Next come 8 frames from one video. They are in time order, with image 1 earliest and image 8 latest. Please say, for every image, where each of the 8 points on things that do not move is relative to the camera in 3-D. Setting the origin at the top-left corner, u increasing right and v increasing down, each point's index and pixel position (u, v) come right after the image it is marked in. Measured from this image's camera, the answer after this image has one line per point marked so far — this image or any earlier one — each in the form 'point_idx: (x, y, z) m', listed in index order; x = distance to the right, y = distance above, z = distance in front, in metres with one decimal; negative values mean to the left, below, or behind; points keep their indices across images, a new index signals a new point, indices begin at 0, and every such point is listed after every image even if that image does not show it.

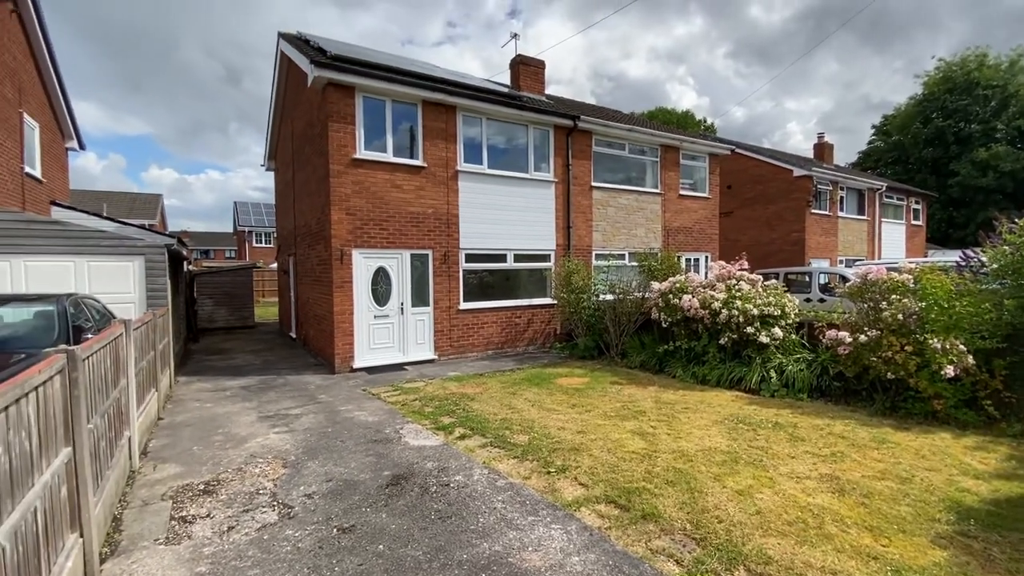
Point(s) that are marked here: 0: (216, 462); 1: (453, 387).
0: (-3.2, -1.9, +5.2) m
1: (-1.0, -1.7, +8.2) m
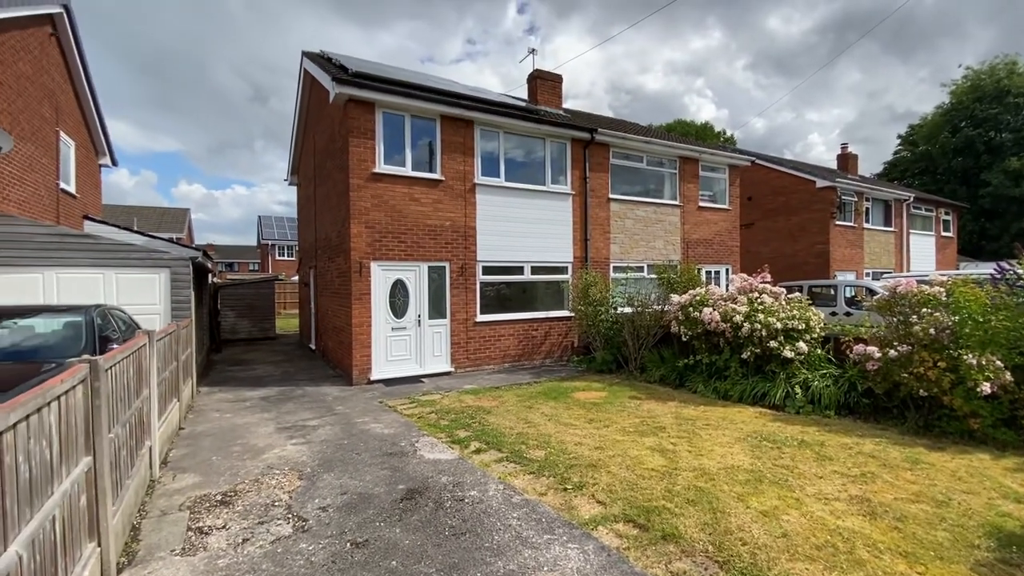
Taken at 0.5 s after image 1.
0: (-3.0, -2.0, +5.2) m
1: (-0.7, -1.9, +8.2) m
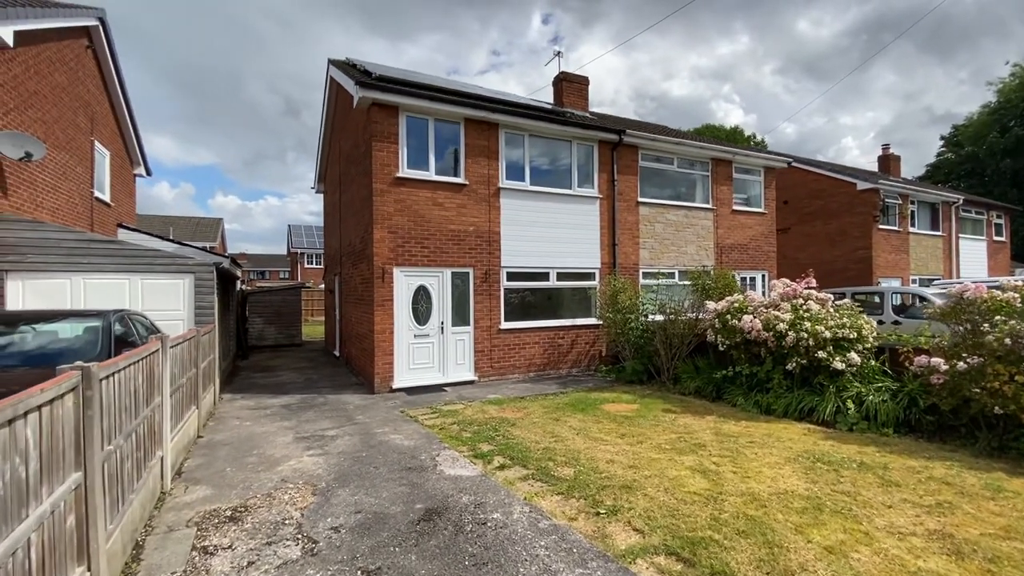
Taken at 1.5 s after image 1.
0: (-2.8, -2.1, +5.0) m
1: (-0.3, -2.0, +7.8) m
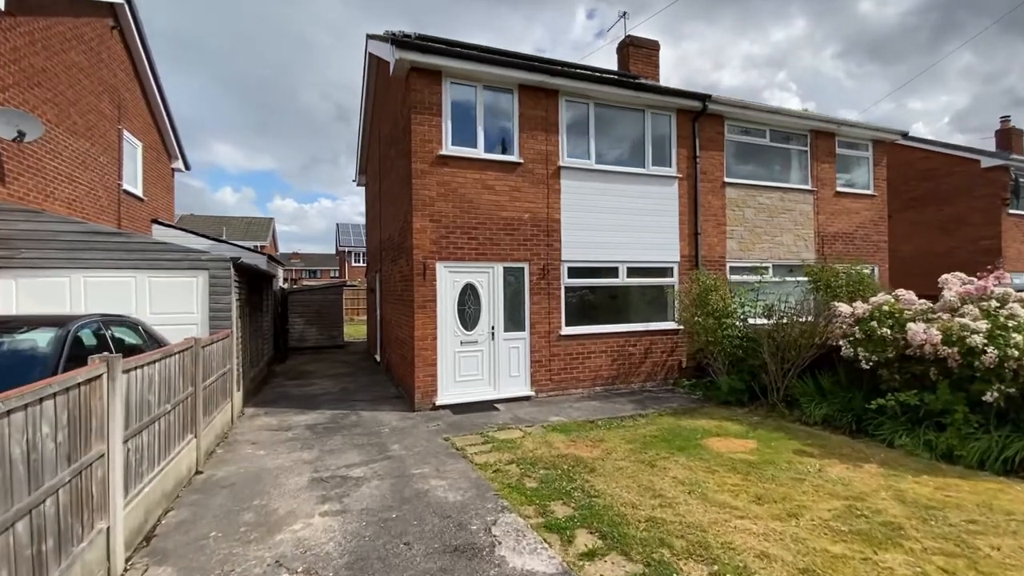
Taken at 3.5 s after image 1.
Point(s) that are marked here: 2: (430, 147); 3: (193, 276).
0: (-2.1, -2.1, +3.5) m
1: (+0.6, -2.0, +6.1) m
2: (-1.4, +2.5, +8.3) m
3: (-5.0, +0.2, +7.5) m
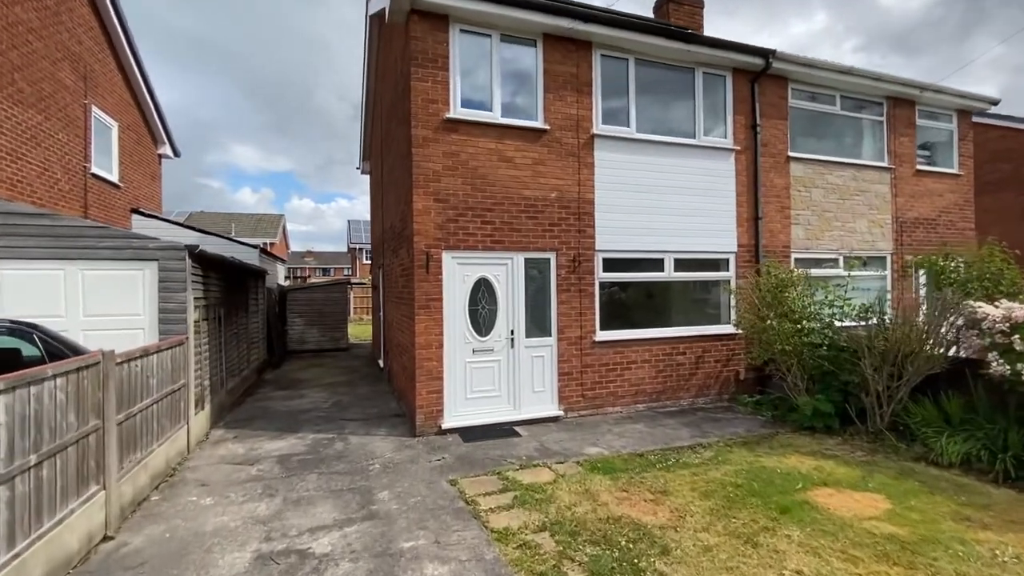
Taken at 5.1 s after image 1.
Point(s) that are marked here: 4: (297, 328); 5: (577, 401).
0: (-1.9, -2.0, +1.9) m
1: (+0.9, -1.9, +4.4) m
2: (-1.1, +2.5, +6.7) m
3: (-4.7, +0.2, +6.0) m
4: (-7.4, -1.4, +16.5) m
5: (+1.0, -1.7, +7.4) m
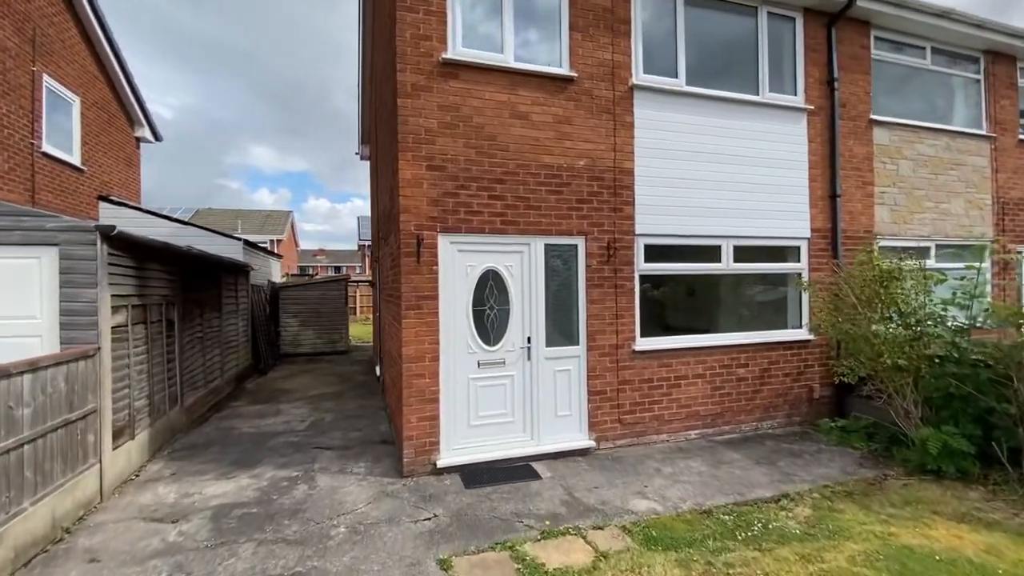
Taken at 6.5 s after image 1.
0: (-1.8, -2.0, +0.4) m
1: (+1.0, -1.9, +2.8) m
2: (-0.9, +2.6, +5.2) m
3: (-4.6, +0.3, +4.6) m
4: (-7.0, -1.3, +15.1) m
5: (+1.2, -1.7, +5.7) m
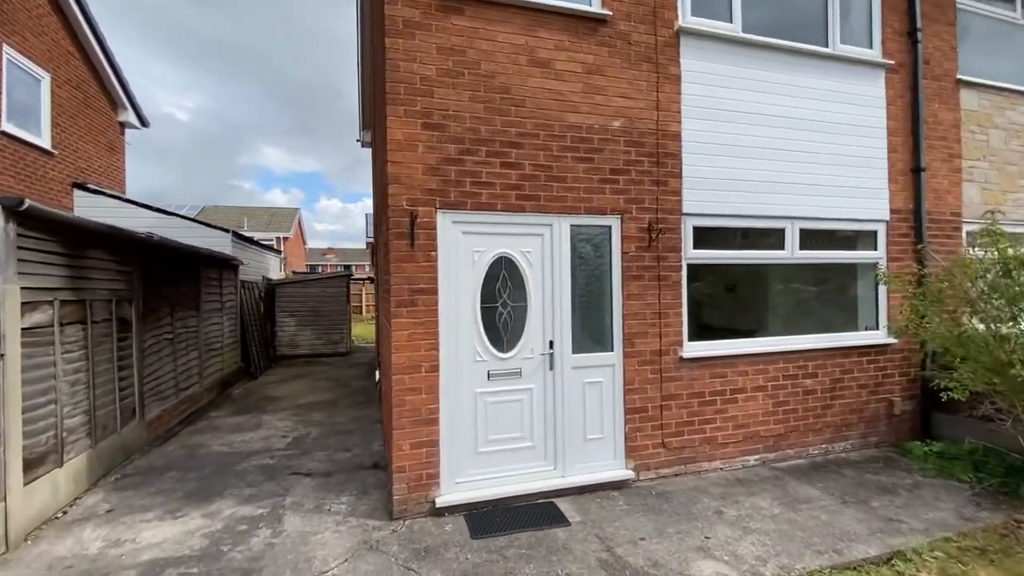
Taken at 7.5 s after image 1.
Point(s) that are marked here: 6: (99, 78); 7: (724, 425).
0: (-1.8, -1.9, -0.7) m
1: (+1.1, -1.8, +1.7) m
2: (-0.8, +2.7, +4.1) m
3: (-4.4, +0.4, +3.6) m
4: (-6.6, -1.2, +14.1) m
5: (+1.4, -1.6, +4.6) m
6: (-9.4, +4.8, +10.9) m
7: (+2.2, -1.4, +4.9) m
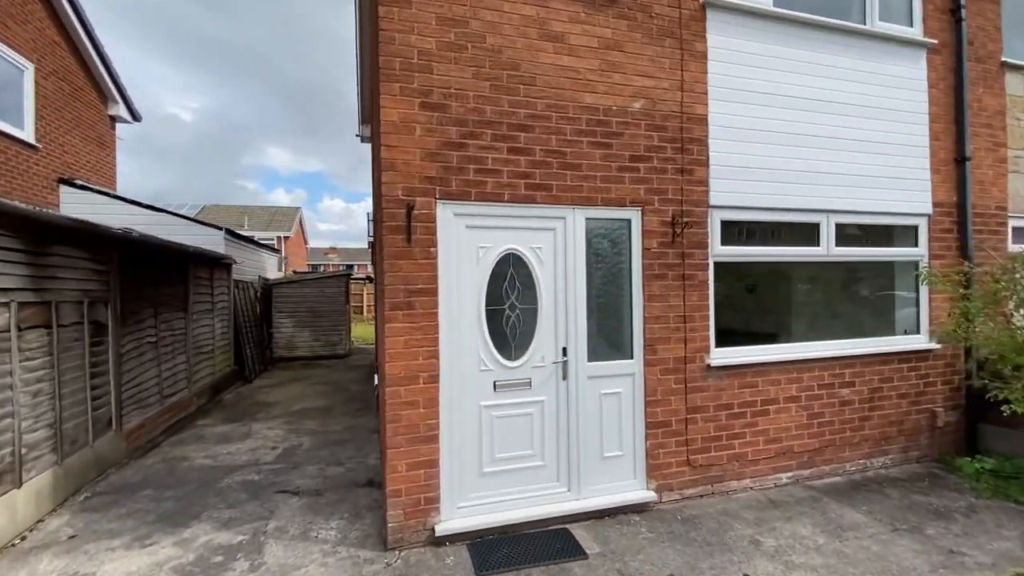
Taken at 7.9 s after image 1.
0: (-1.7, -1.9, -1.1) m
1: (+1.2, -1.8, +1.3) m
2: (-0.7, +2.7, +3.6) m
3: (-4.3, +0.4, +3.1) m
4: (-6.5, -1.2, +13.7) m
5: (+1.5, -1.6, +4.2) m
6: (-9.3, +4.8, +10.5) m
7: (+2.2, -1.4, +4.4) m
